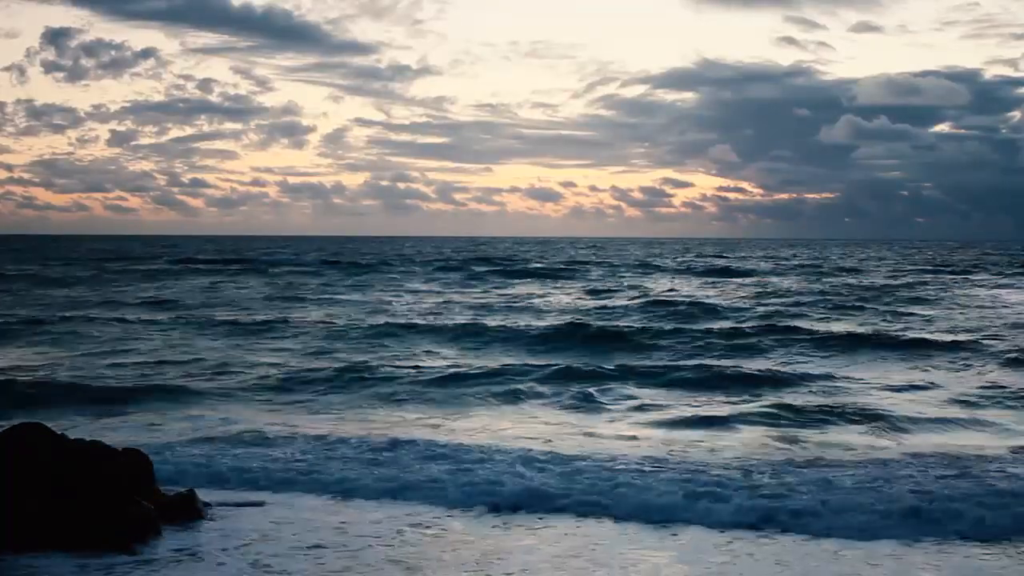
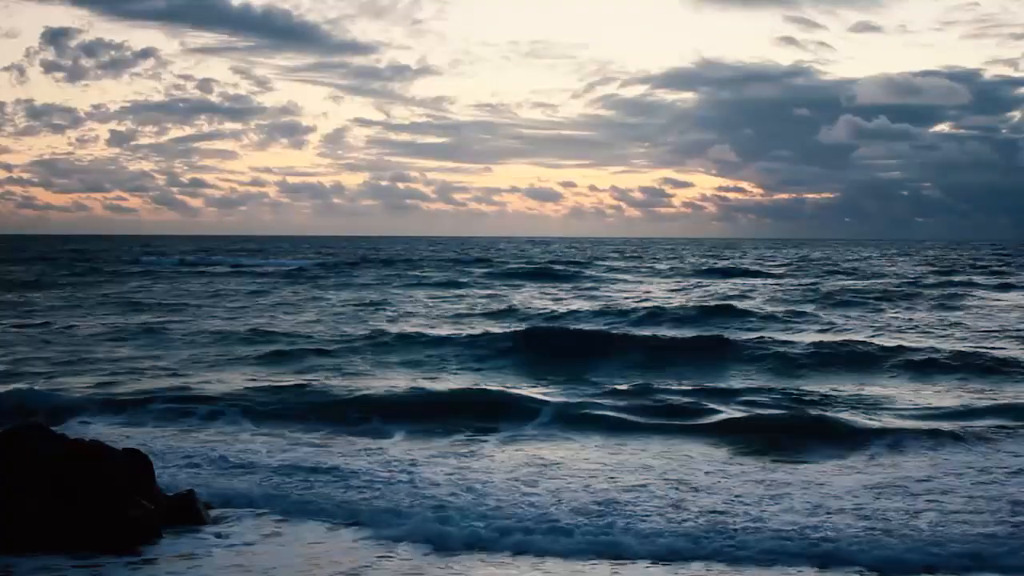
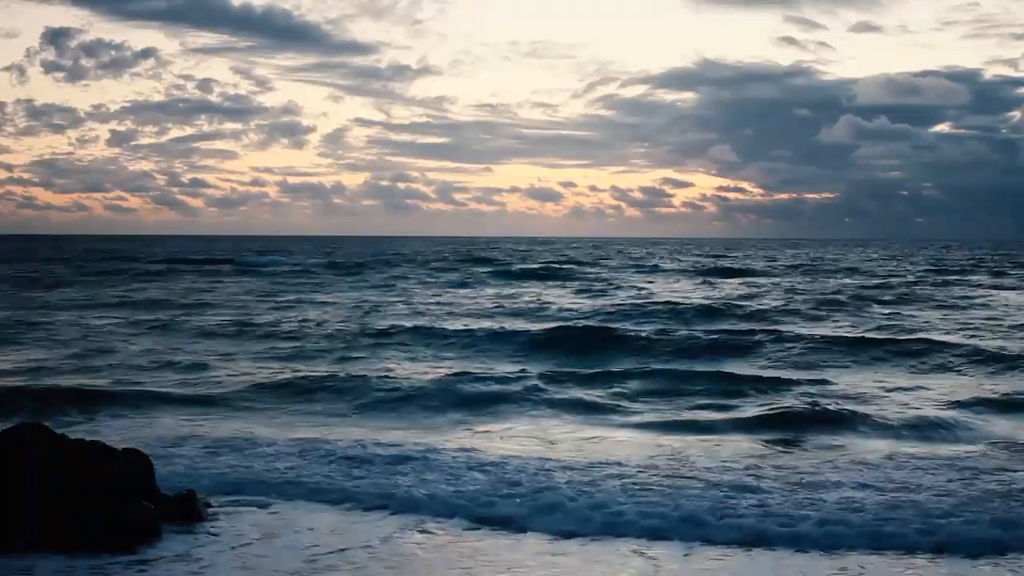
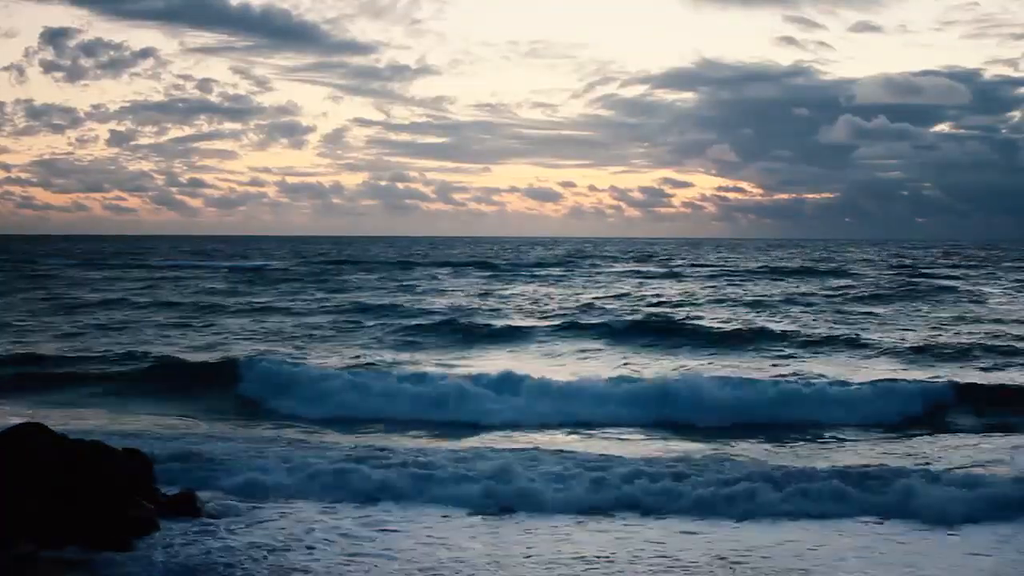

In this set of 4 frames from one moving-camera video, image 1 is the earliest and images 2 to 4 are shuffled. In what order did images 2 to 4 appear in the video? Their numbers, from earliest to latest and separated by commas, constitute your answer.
3, 2, 4
